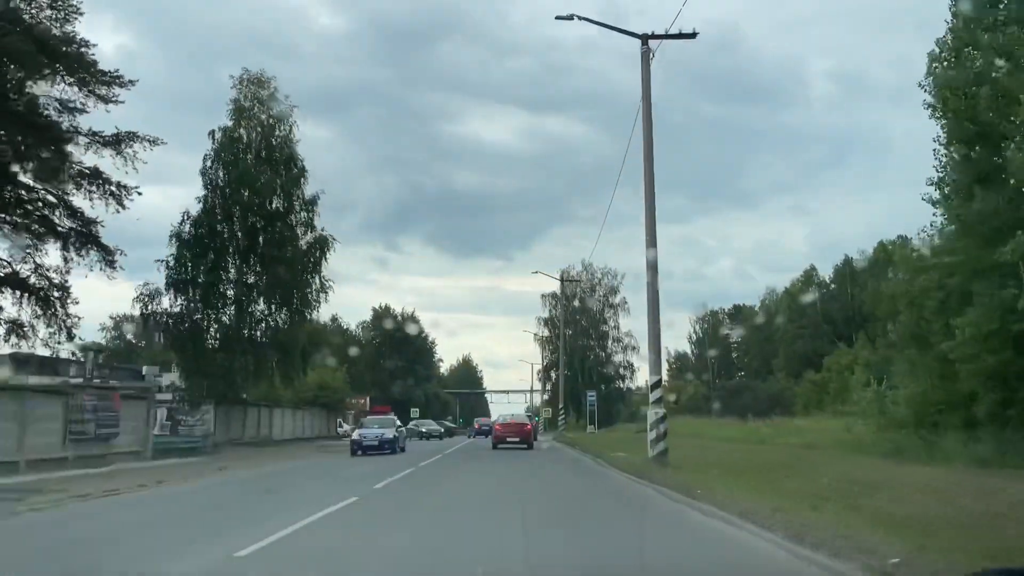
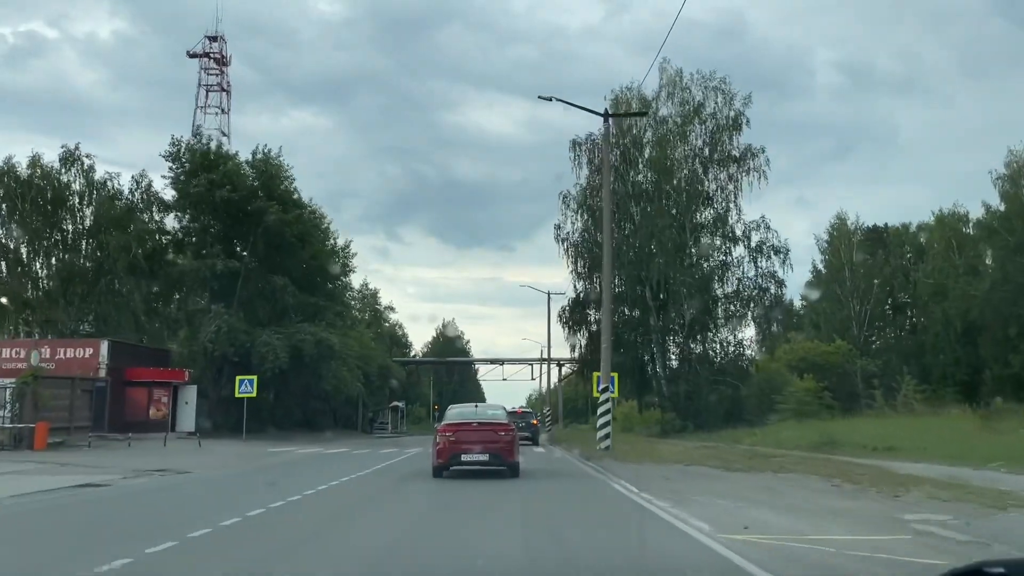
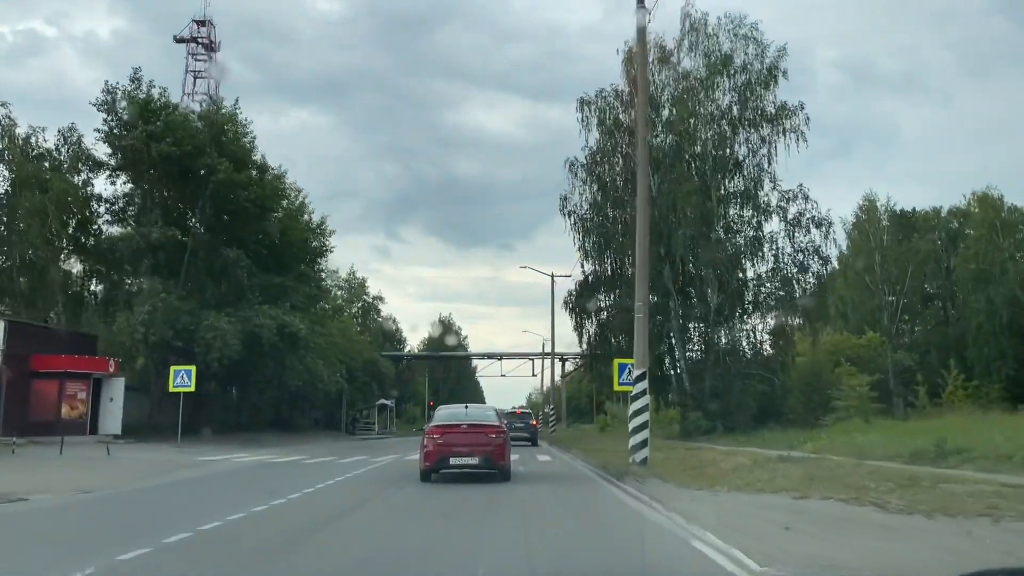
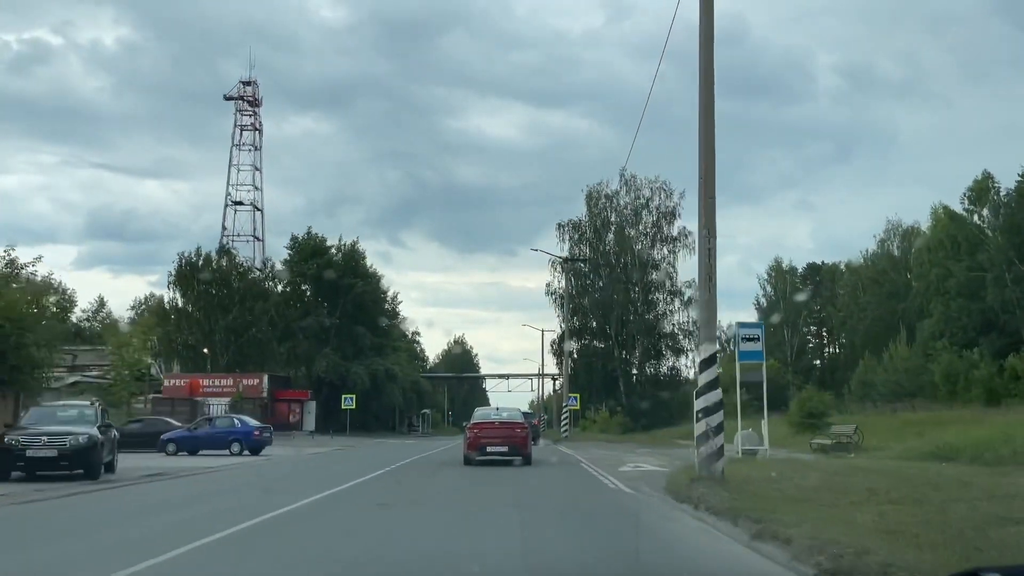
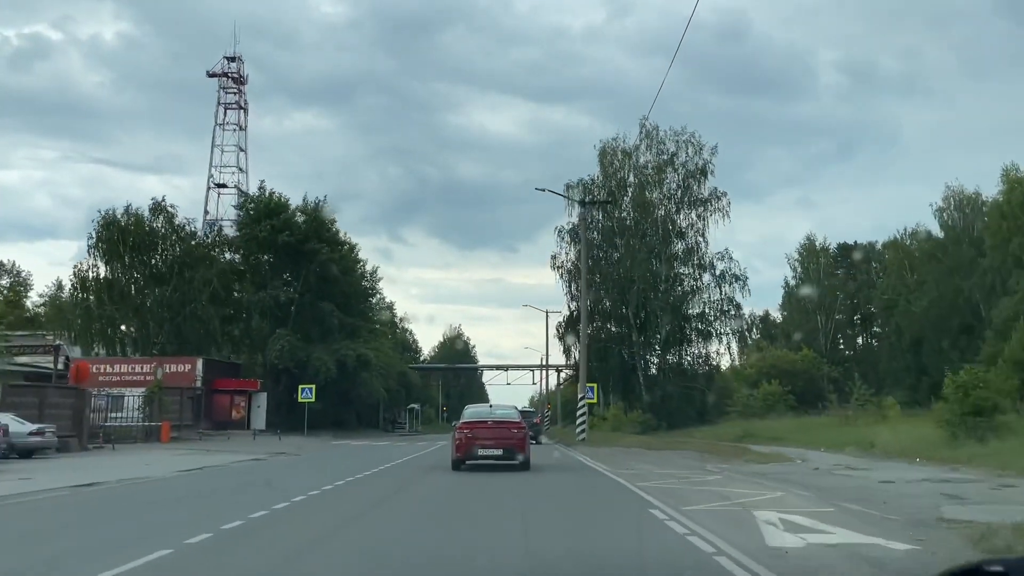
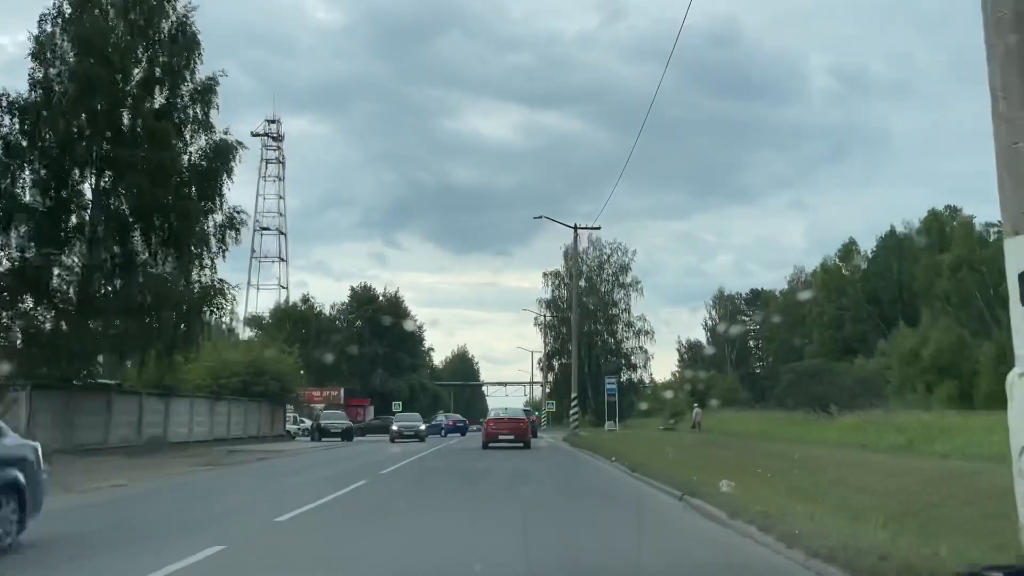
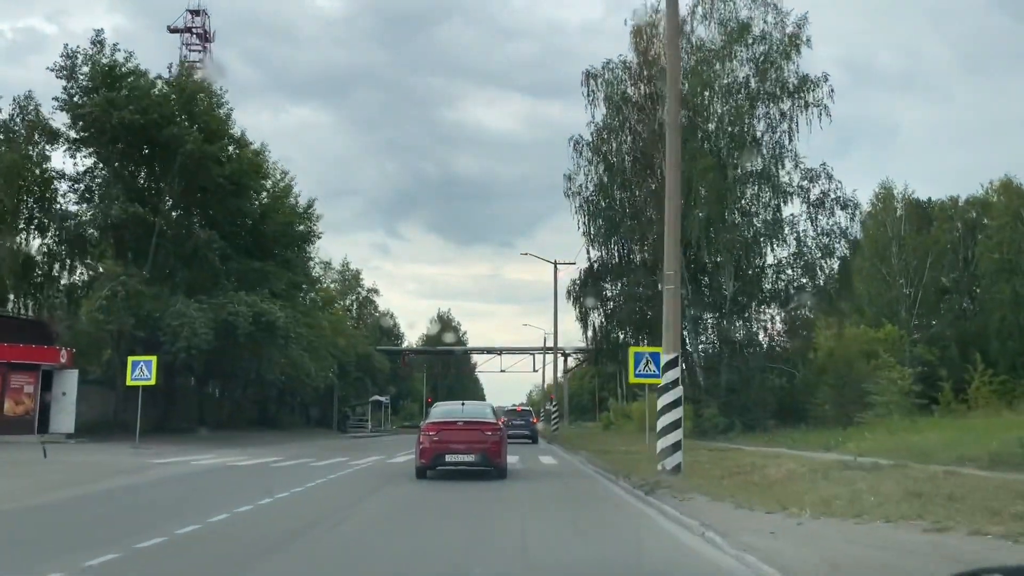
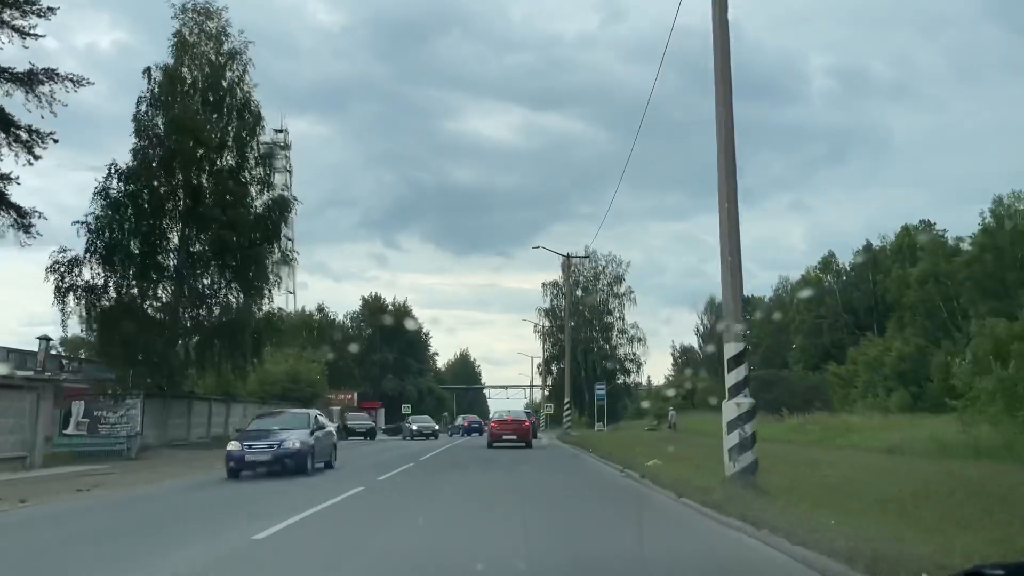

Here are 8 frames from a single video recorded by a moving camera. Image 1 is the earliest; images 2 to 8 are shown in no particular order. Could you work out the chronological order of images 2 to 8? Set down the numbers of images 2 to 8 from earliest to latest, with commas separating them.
8, 6, 4, 5, 2, 3, 7
